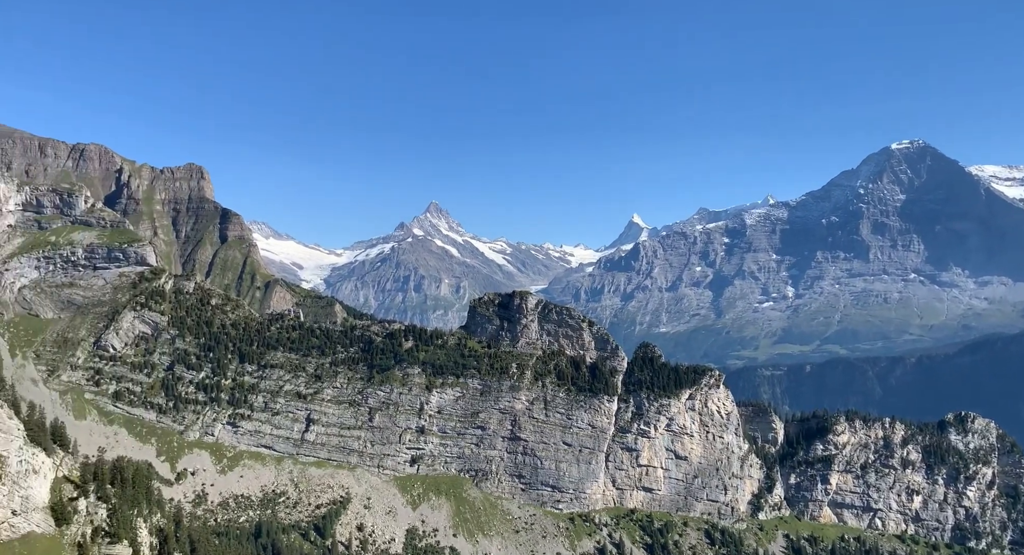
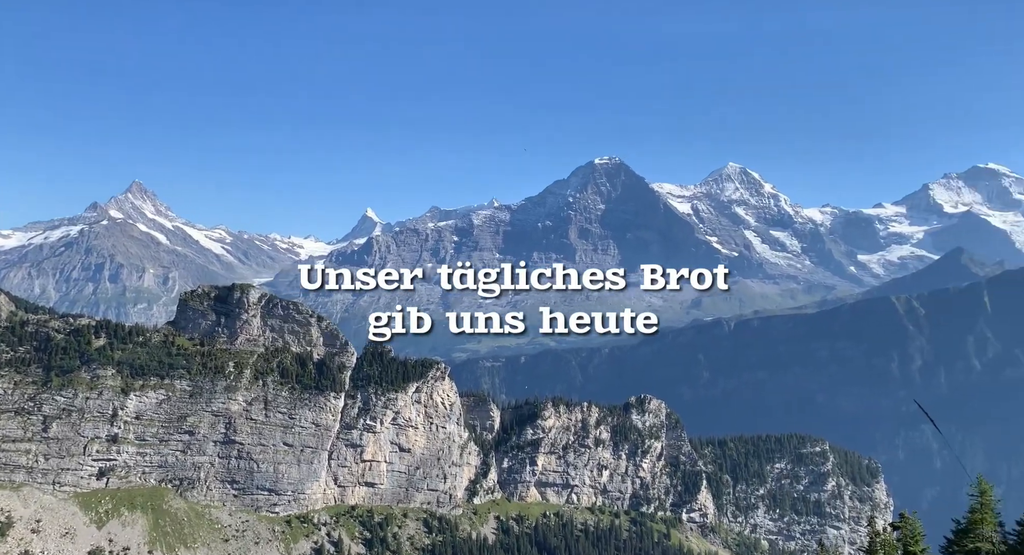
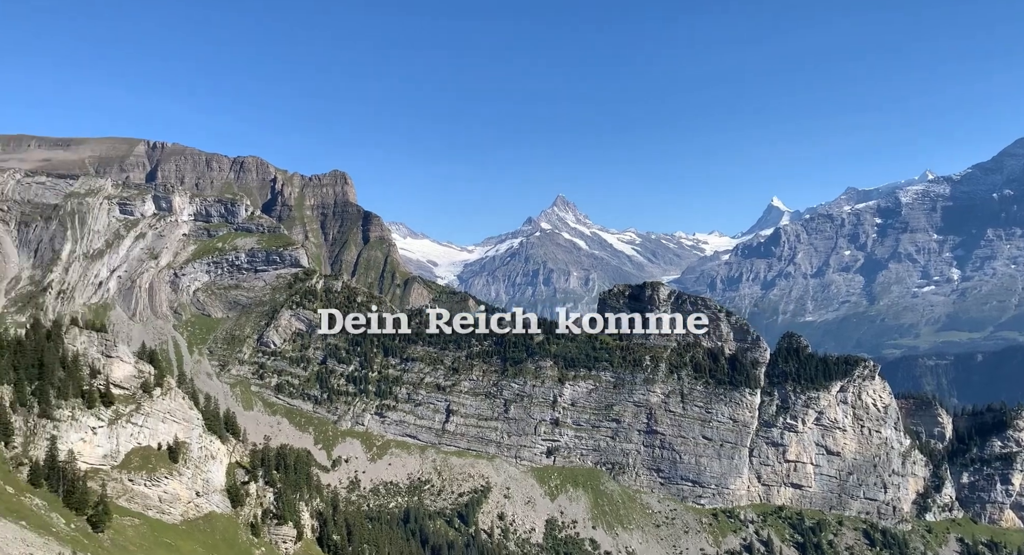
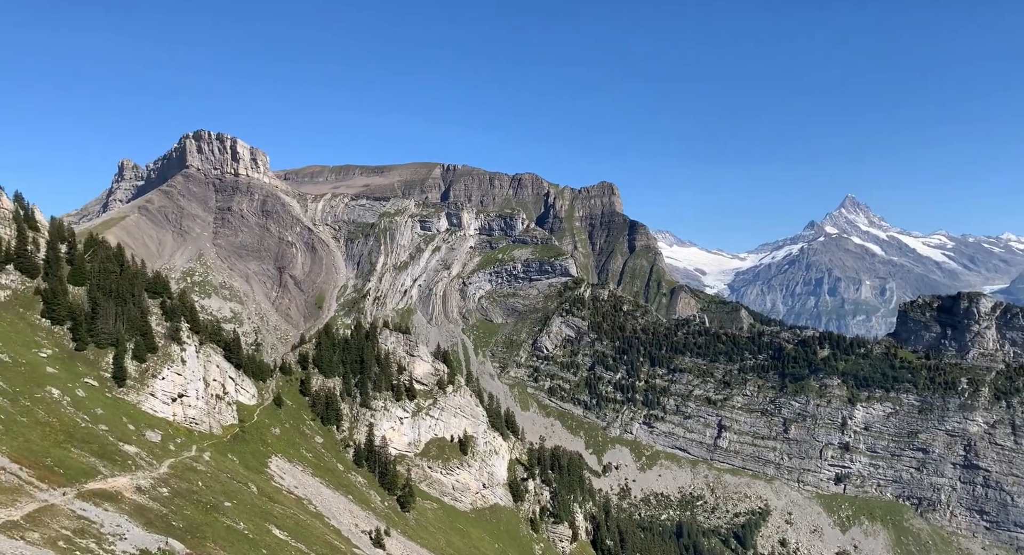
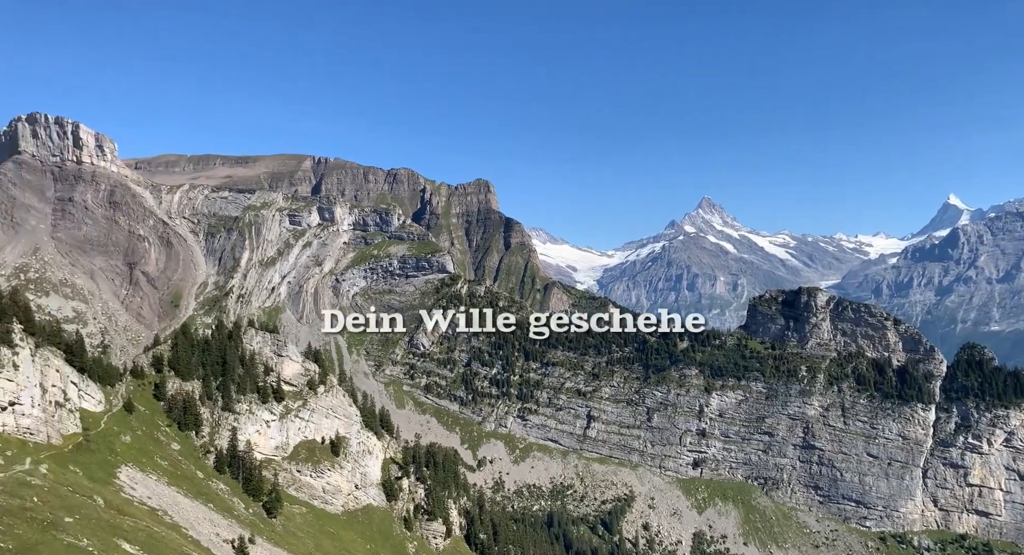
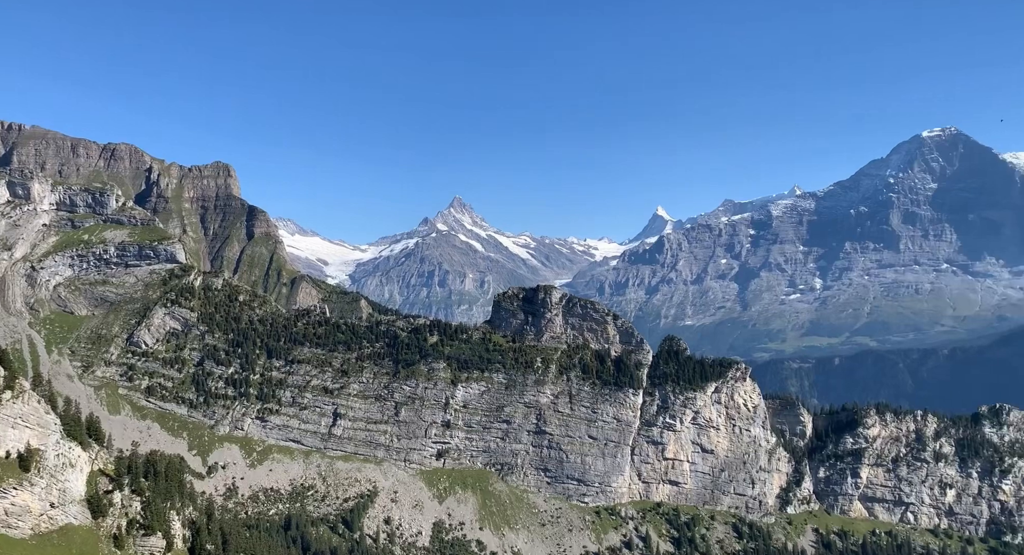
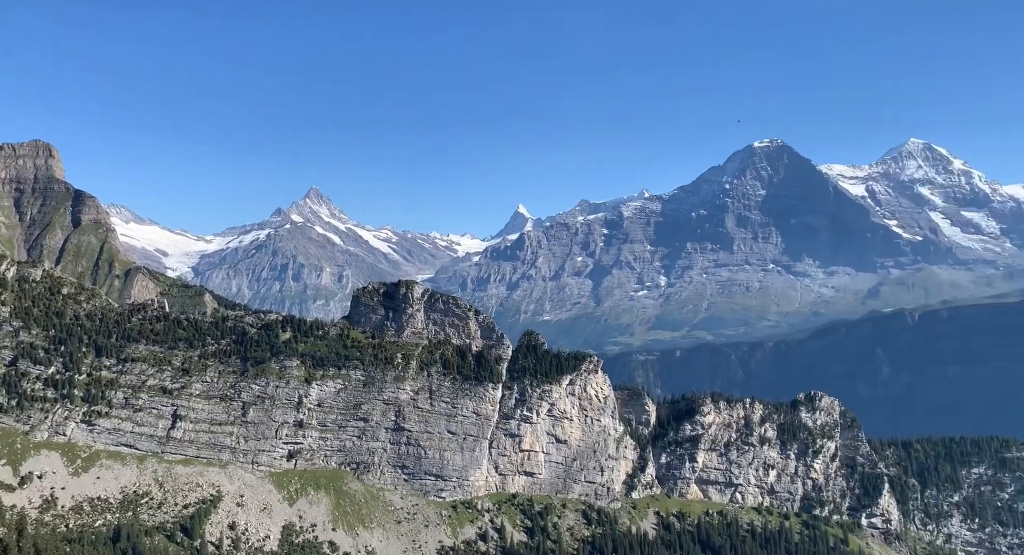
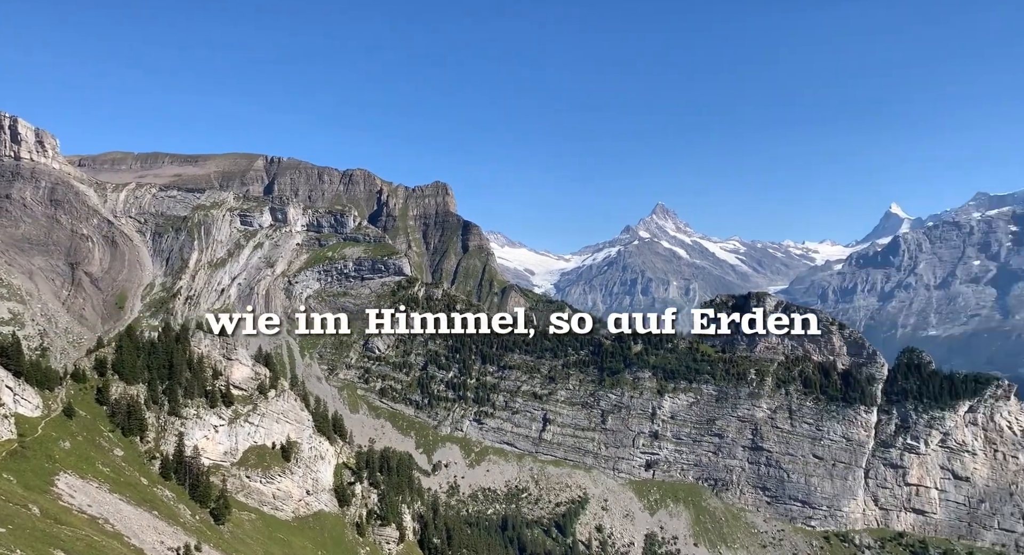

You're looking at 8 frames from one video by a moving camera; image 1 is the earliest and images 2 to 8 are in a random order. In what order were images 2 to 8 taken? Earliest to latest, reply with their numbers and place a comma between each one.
3, 5, 4, 8, 6, 7, 2
